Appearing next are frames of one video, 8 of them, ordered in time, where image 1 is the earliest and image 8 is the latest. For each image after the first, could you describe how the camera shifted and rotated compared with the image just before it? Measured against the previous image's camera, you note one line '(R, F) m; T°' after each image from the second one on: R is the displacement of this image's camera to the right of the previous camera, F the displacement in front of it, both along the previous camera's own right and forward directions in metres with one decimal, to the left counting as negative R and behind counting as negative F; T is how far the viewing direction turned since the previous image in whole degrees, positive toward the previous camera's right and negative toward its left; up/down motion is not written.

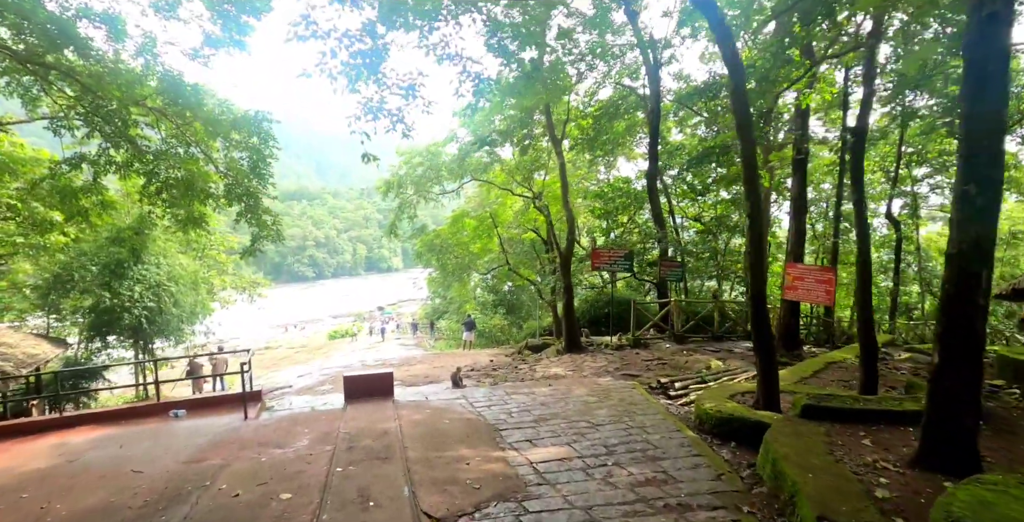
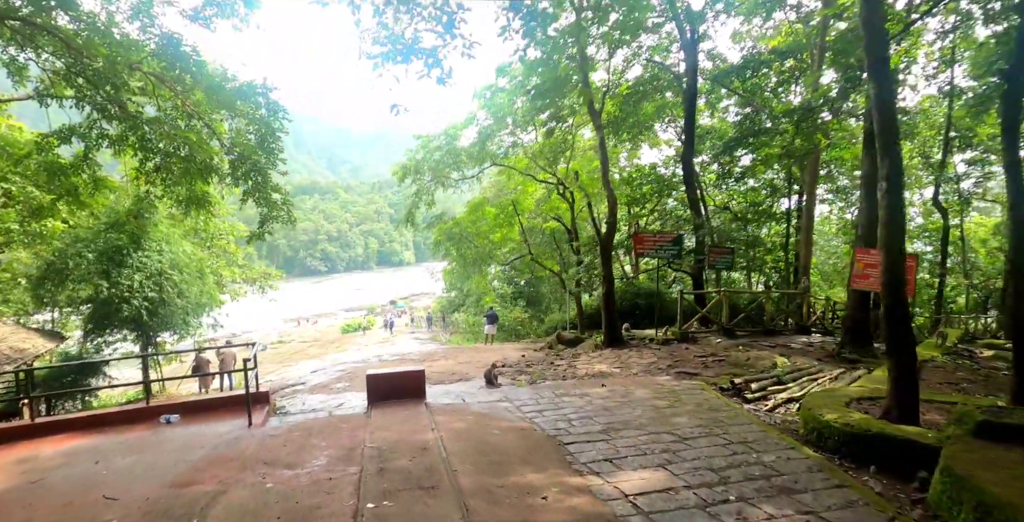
(-0.4, +1.1) m; -1°
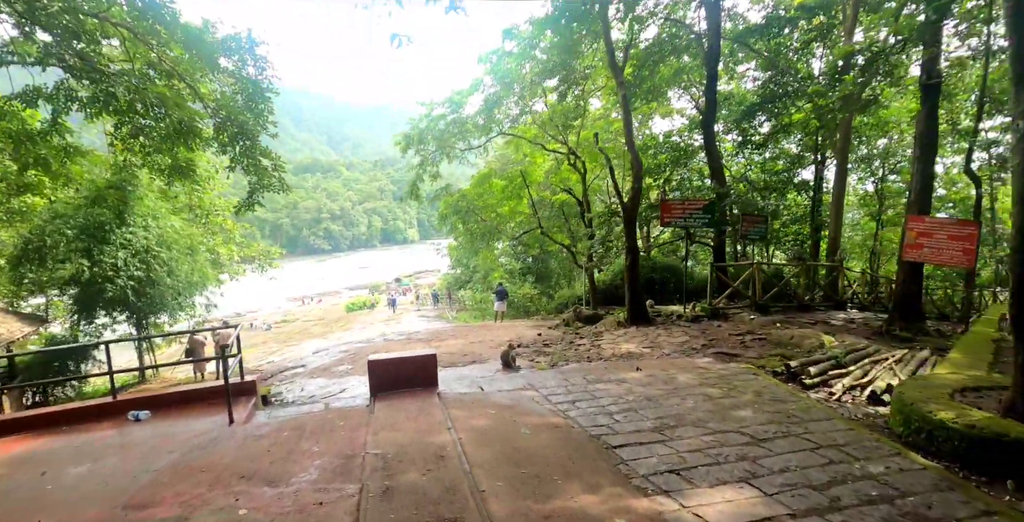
(-0.2, +0.8) m; 0°
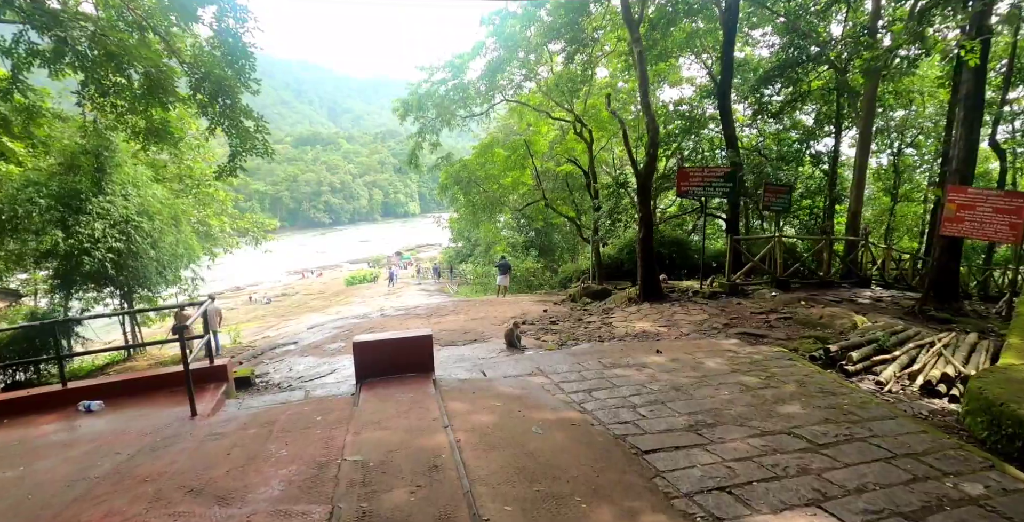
(0.0, +0.6) m; 0°
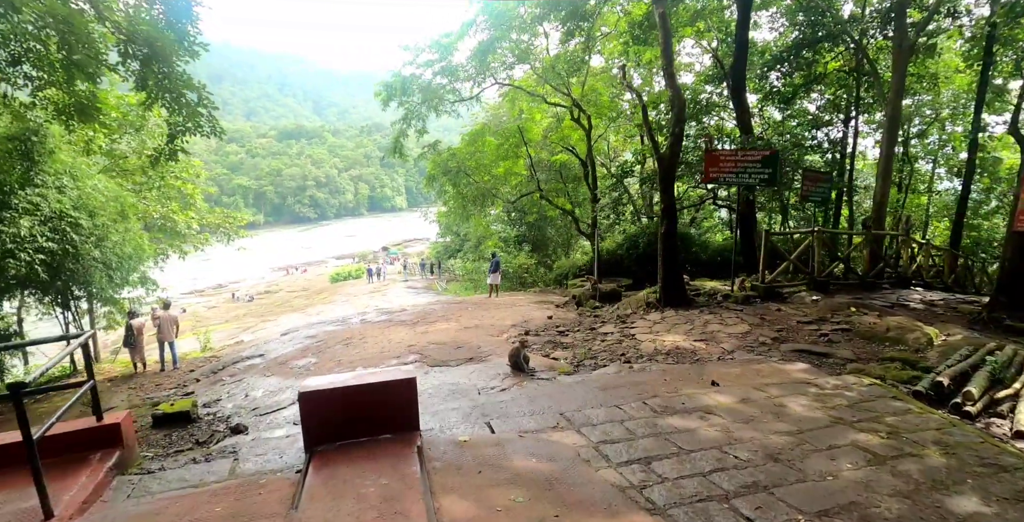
(-0.2, +1.3) m; +1°
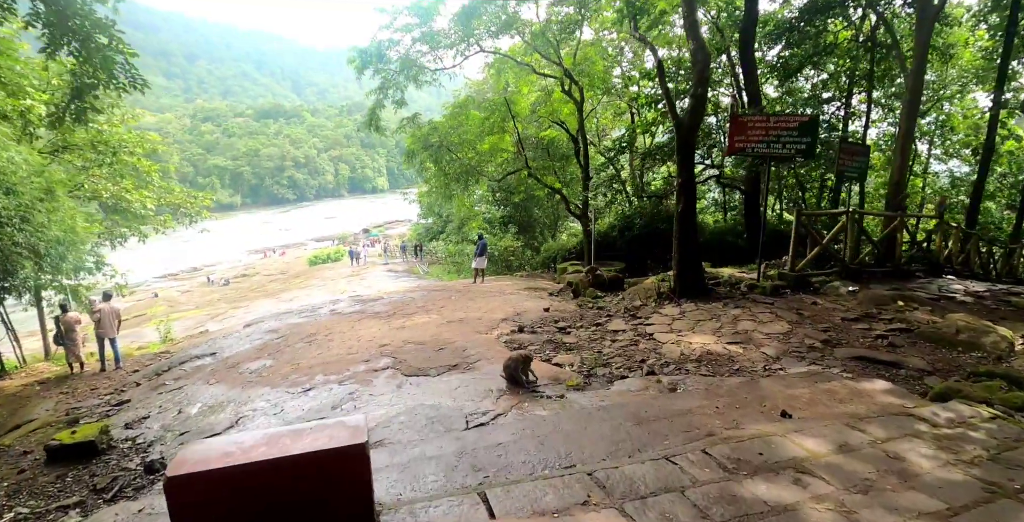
(-0.1, +1.1) m; +2°
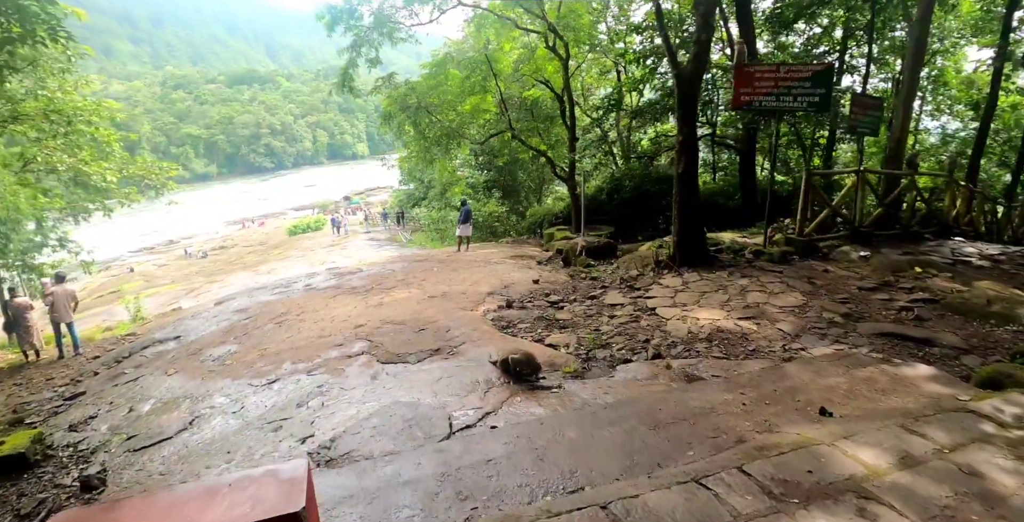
(0.0, +0.5) m; +2°
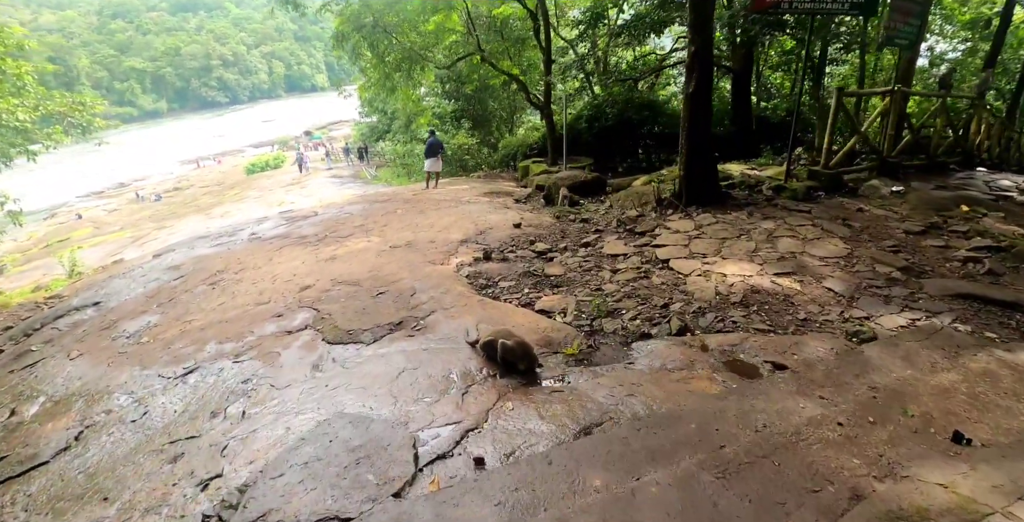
(0.0, +1.0) m; +3°
